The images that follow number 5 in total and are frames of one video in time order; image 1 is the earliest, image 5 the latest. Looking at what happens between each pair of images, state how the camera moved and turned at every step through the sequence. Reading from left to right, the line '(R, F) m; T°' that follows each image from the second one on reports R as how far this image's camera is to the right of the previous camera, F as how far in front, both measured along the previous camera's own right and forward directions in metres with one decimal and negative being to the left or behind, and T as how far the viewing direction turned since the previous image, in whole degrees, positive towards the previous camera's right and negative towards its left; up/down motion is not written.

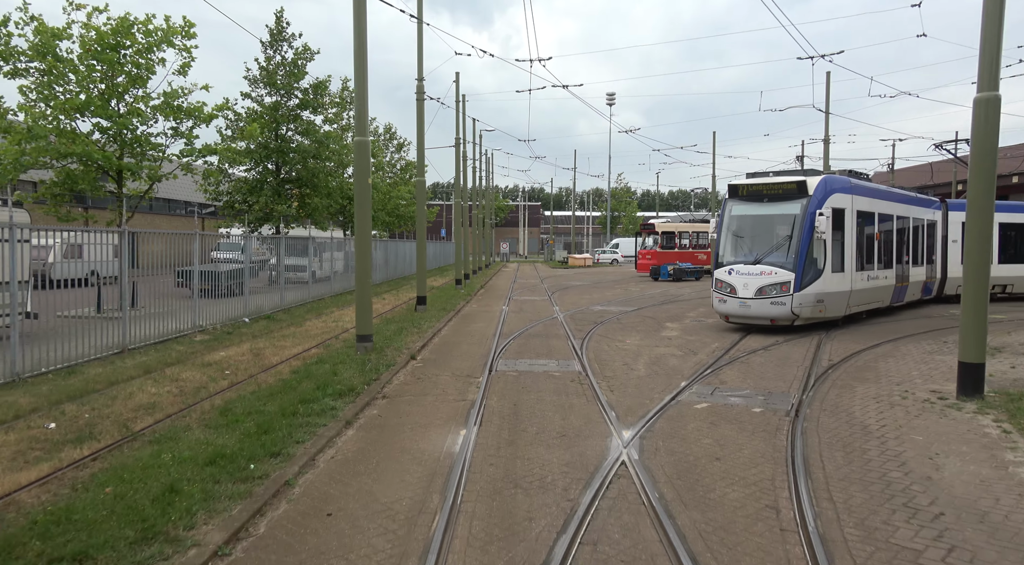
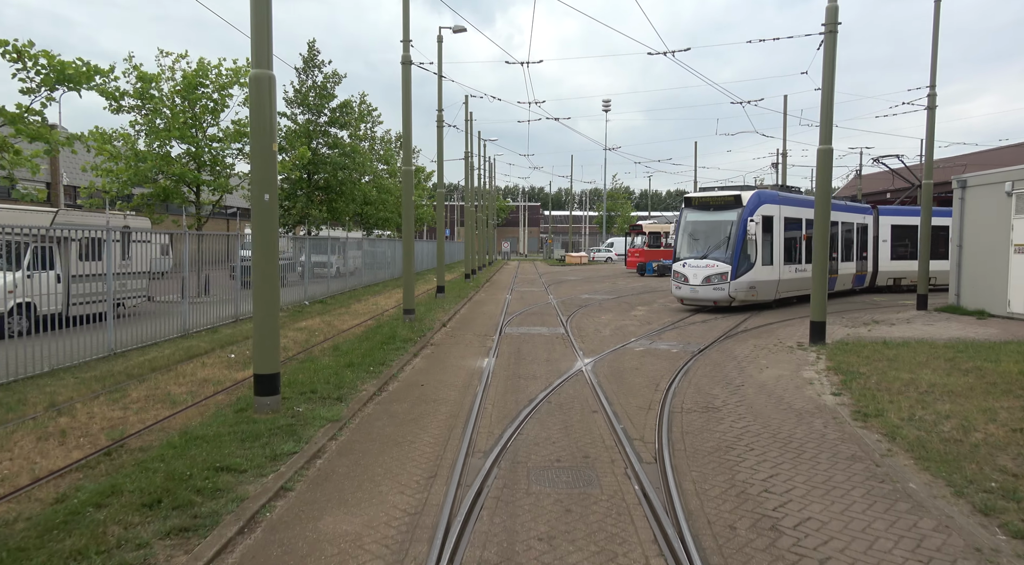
(-0.1, -4.0) m; 0°
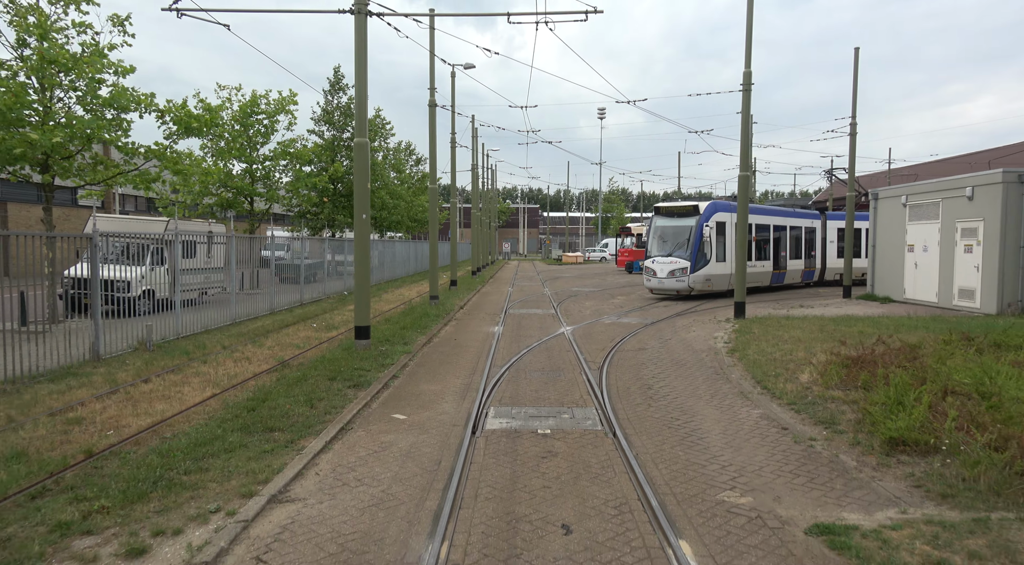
(-0.1, -4.1) m; 0°
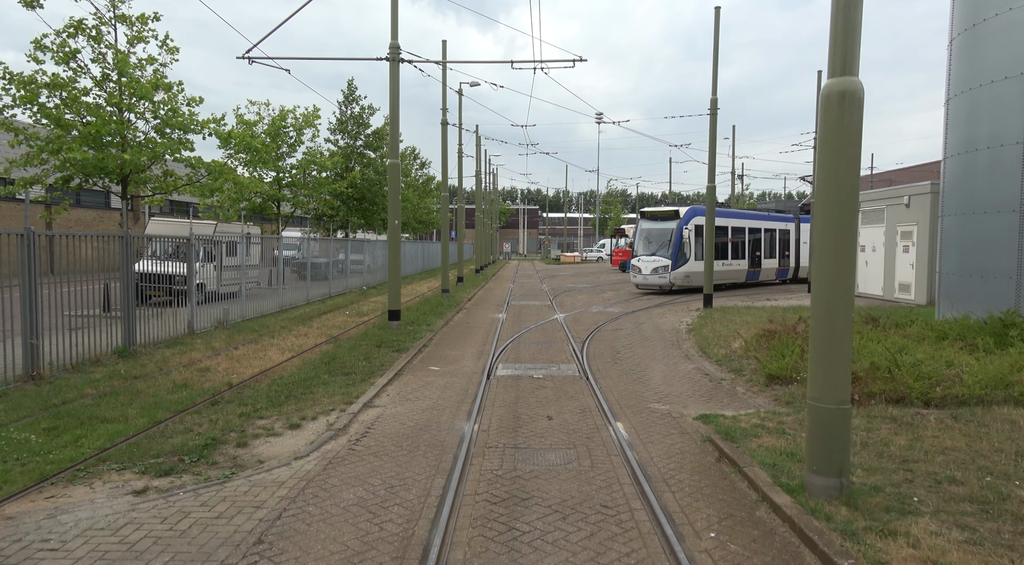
(0.0, -2.7) m; 0°
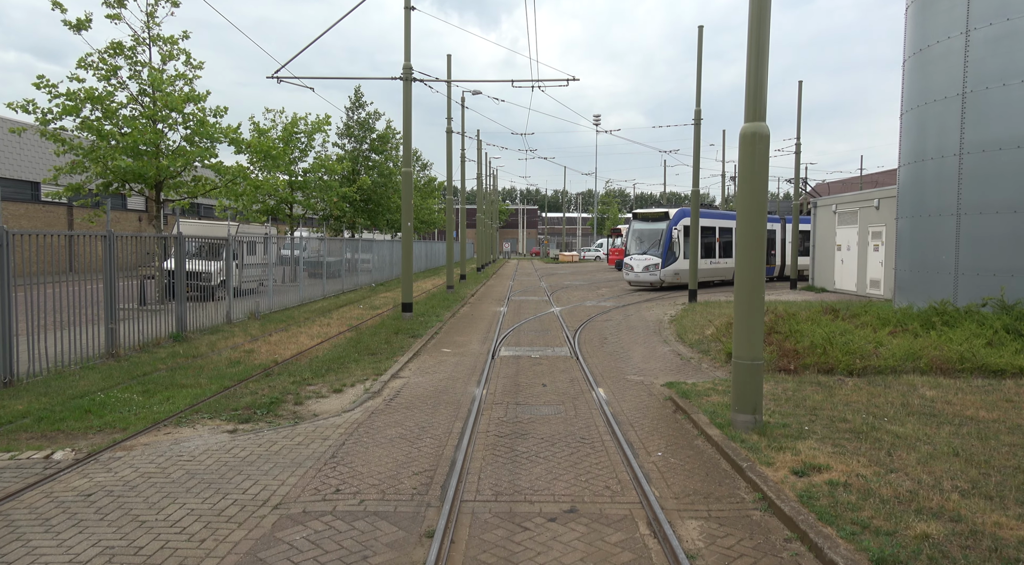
(0.0, -1.6) m; 0°
